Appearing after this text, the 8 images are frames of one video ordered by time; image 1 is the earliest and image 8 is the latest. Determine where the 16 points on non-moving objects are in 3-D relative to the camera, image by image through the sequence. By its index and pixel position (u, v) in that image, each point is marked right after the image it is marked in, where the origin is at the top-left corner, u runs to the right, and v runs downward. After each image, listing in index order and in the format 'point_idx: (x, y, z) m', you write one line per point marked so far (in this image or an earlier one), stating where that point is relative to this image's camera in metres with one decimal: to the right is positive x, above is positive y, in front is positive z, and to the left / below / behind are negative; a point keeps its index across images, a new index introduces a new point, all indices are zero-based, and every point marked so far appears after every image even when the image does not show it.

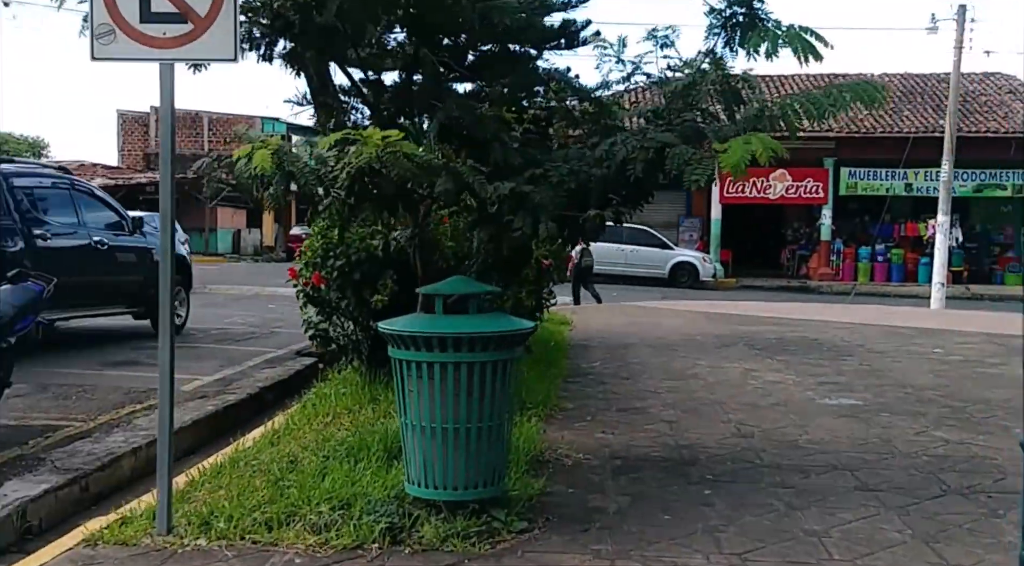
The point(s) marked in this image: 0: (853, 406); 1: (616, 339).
0: (+2.6, -1.0, +8.1) m
1: (+1.3, -0.7, +13.4) m
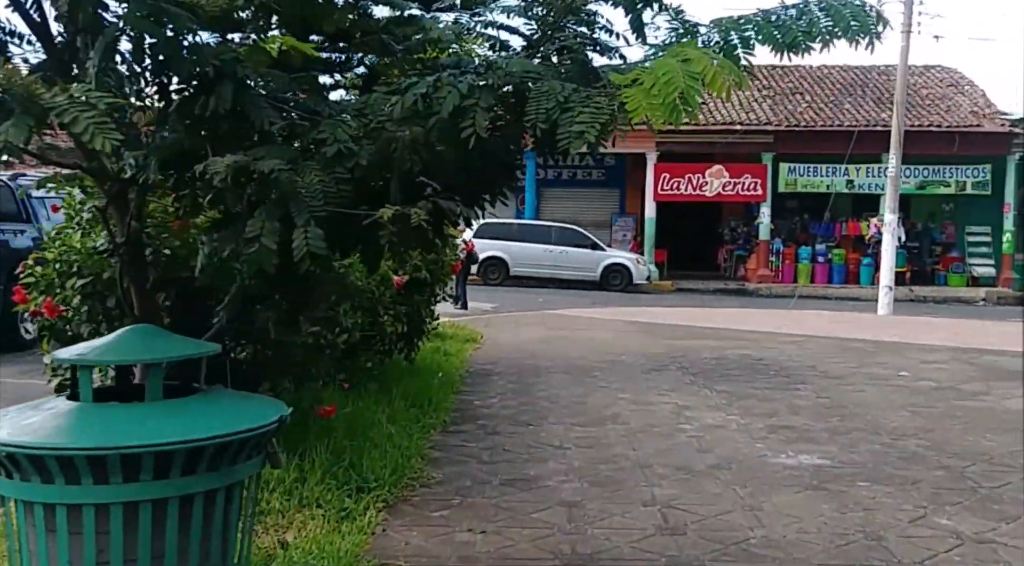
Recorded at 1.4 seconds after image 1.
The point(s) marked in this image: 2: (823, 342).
0: (+1.7, -1.1, +6.1) m
1: (+0.2, -0.8, +11.3) m
2: (+4.1, -0.8, +14.4) m
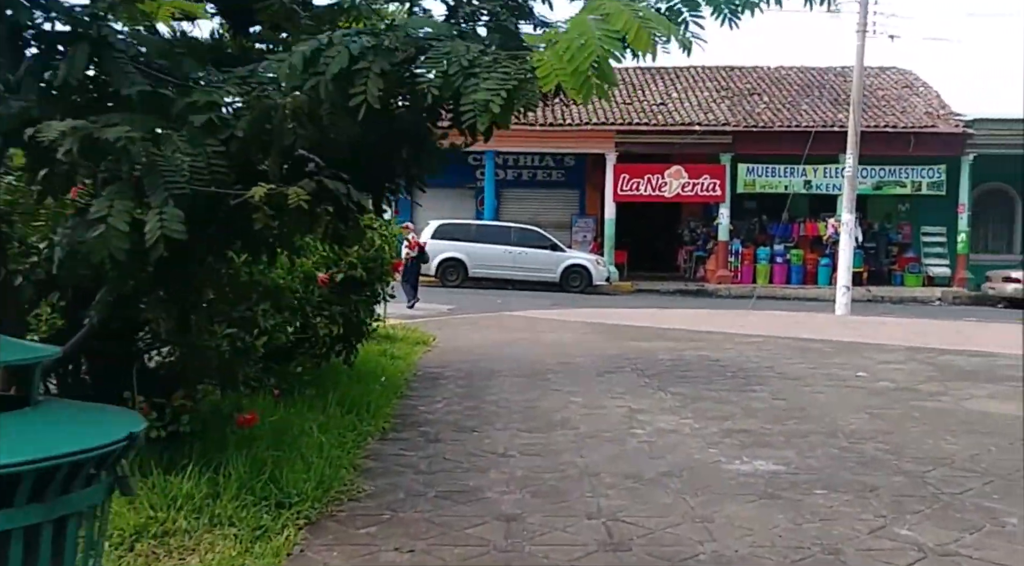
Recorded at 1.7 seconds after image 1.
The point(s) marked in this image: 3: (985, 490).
0: (+1.4, -1.1, +5.8) m
1: (-0.3, -0.8, +11.0) m
2: (+3.5, -0.8, +14.2) m
3: (+2.5, -1.1, +5.7) m
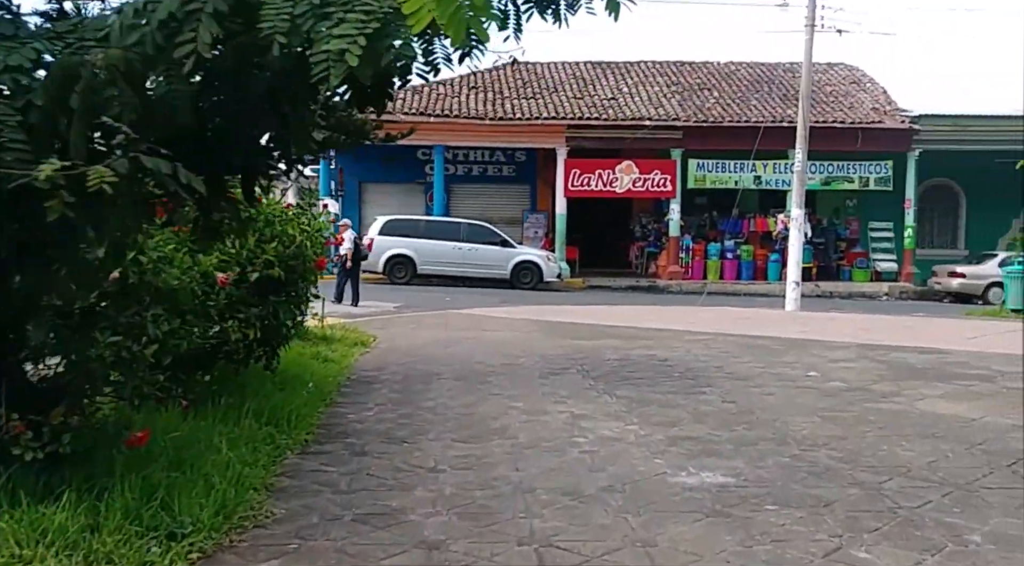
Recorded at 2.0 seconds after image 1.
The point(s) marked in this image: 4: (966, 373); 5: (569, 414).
0: (+1.1, -1.1, +5.4) m
1: (-0.9, -0.8, +10.5) m
2: (+2.8, -0.7, +13.9) m
3: (+2.2, -1.1, +5.4) m
4: (+4.7, -0.9, +11.0) m
5: (+0.4, -0.9, +7.7) m
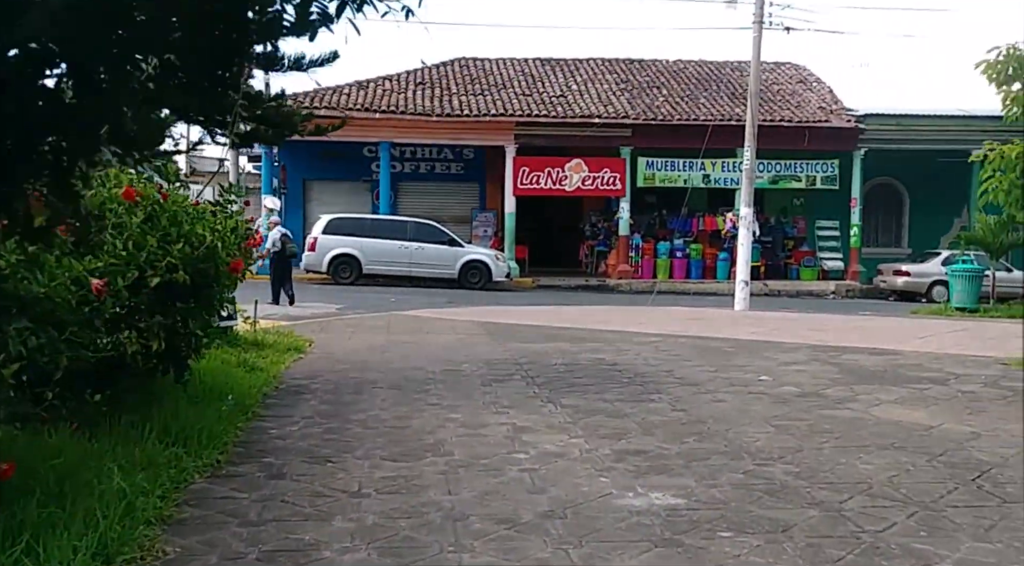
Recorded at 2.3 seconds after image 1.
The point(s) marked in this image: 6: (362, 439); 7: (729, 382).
0: (+0.7, -1.1, +5.0) m
1: (-1.5, -0.8, +9.9) m
2: (+2.1, -0.8, +13.5) m
3: (+1.8, -1.1, +4.9) m
4: (+4.1, -0.9, +10.7) m
5: (0.0, -1.0, +7.3) m
6: (-0.9, -1.0, +6.7) m
7: (+2.0, -0.9, +9.8) m
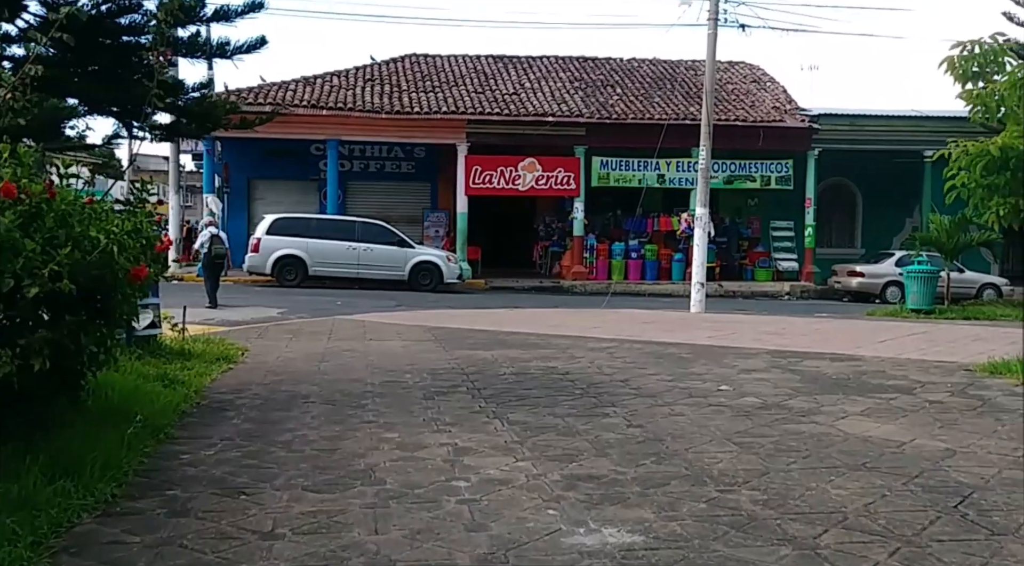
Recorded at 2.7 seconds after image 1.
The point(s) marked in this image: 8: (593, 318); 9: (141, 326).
0: (+0.5, -1.1, +4.4) m
1: (-1.9, -0.9, +9.2) m
2: (+1.5, -0.8, +12.9) m
3: (+1.6, -1.2, +4.4) m
4: (+3.6, -1.0, +10.3) m
5: (-0.4, -1.0, +6.6) m
6: (-1.3, -1.0, +6.1) m
7: (+1.5, -1.0, +9.3) m
8: (+1.5, -0.6, +19.8) m
9: (-3.8, -0.5, +10.9) m
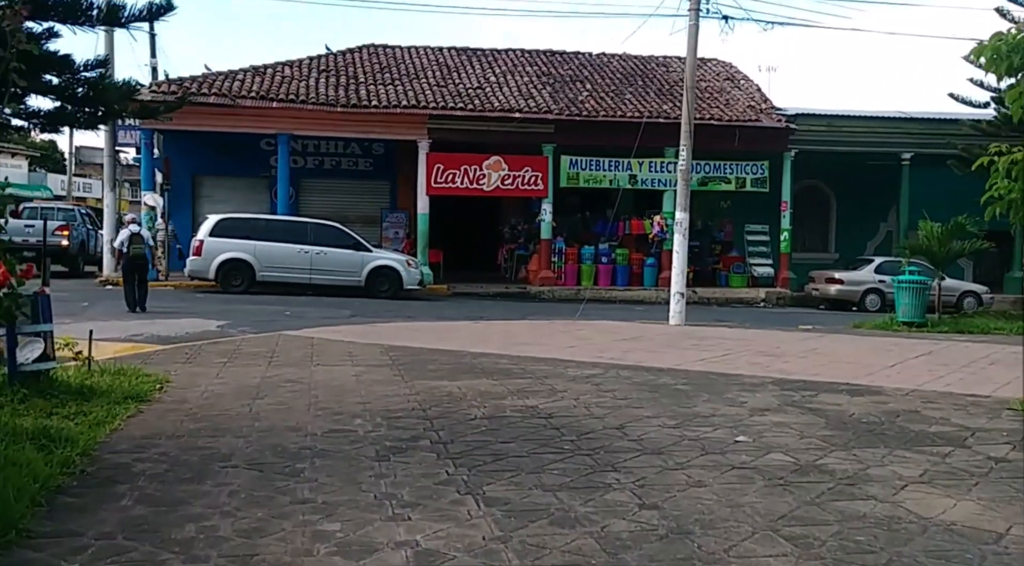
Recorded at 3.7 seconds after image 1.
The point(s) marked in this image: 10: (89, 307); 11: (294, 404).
0: (+0.5, -1.4, +2.7) m
1: (-2.1, -1.1, +7.4) m
2: (+1.1, -1.0, +11.2) m
3: (+1.6, -1.4, +2.7) m
4: (+3.4, -1.2, +8.7) m
5: (-0.5, -1.2, +4.9) m
6: (-1.3, -1.2, +4.3) m
7: (+1.3, -1.2, +7.6) m
8: (+0.9, -0.8, +18.1) m
9: (-4.1, -0.6, +9.0) m
10: (-7.7, -0.4, +19.6) m
11: (-1.9, -1.0, +9.3) m
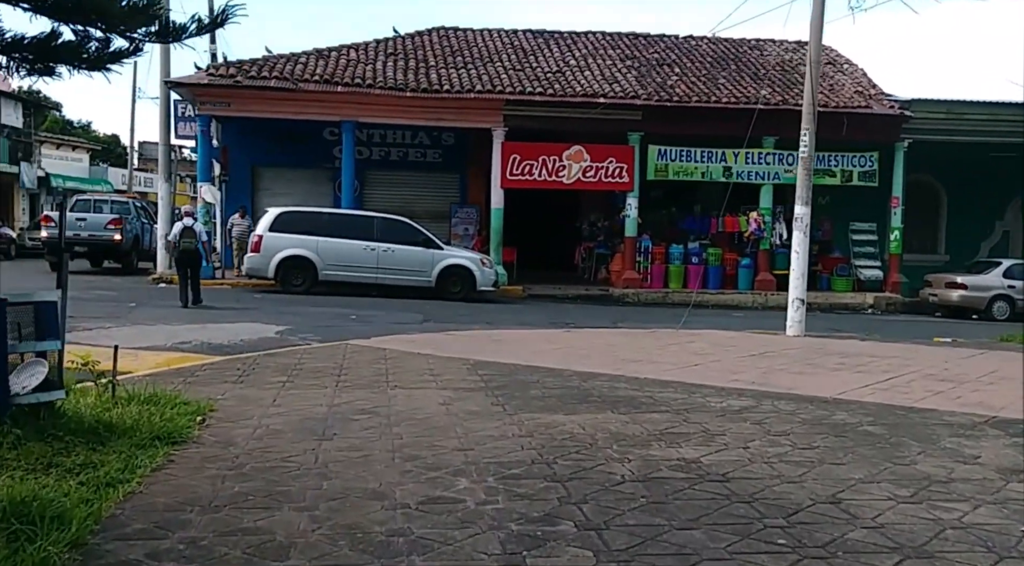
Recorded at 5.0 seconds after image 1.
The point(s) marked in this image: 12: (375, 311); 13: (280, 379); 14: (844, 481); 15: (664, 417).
0: (+1.1, -1.4, +0.2) m
1: (-1.2, -1.1, +5.1) m
2: (+2.2, -1.1, +8.7) m
3: (+2.2, -1.5, +0.2) m
4: (+4.3, -1.3, +6.0) m
5: (+0.3, -1.3, +2.4) m
6: (-0.6, -1.3, +1.9) m
7: (+2.2, -1.3, +5.1) m
8: (+2.4, -0.9, +15.6) m
9: (-3.1, -0.7, +6.8) m
10: (-6.2, -0.4, +17.5) m
11: (-0.9, -1.1, +6.9) m
12: (-2.4, -0.5, +19.0) m
13: (-2.2, -0.9, +10.2) m
14: (+2.0, -1.2, +6.4) m
15: (+1.3, -1.1, +8.7) m
